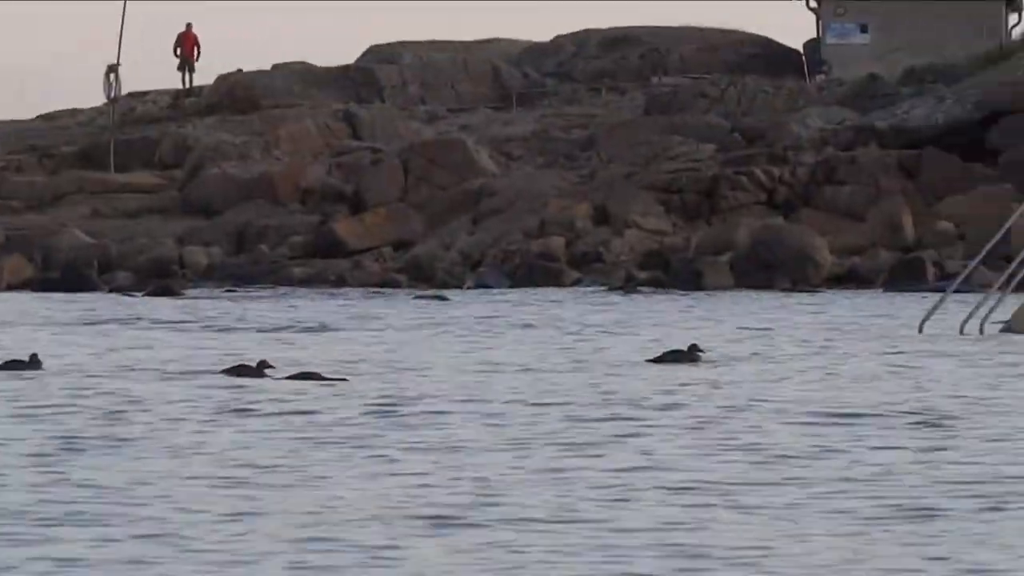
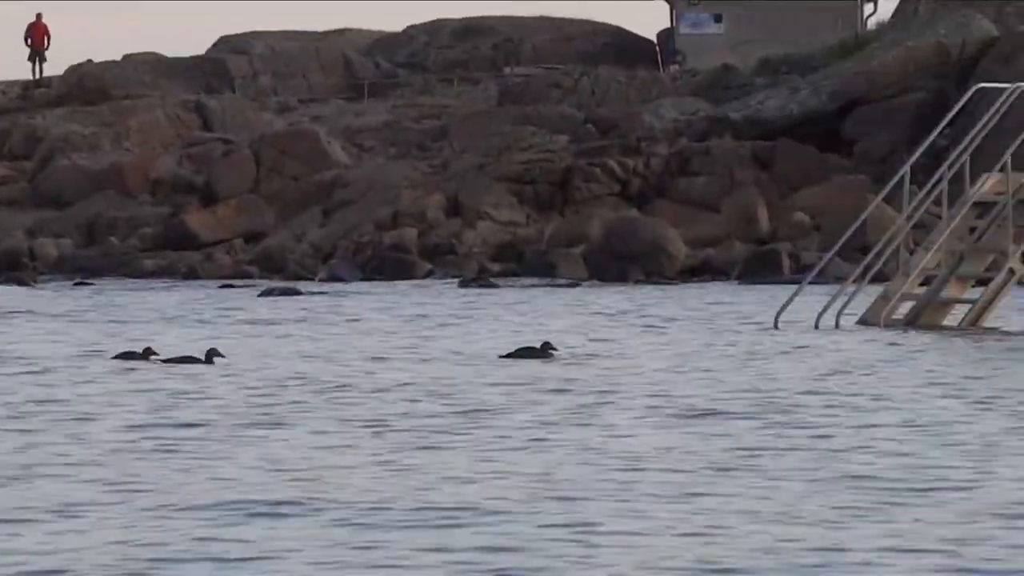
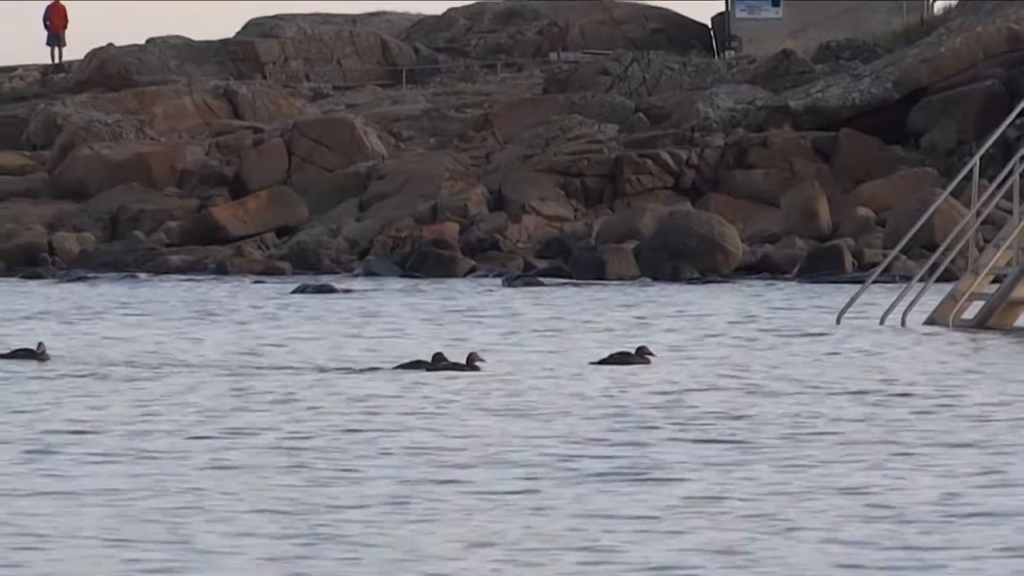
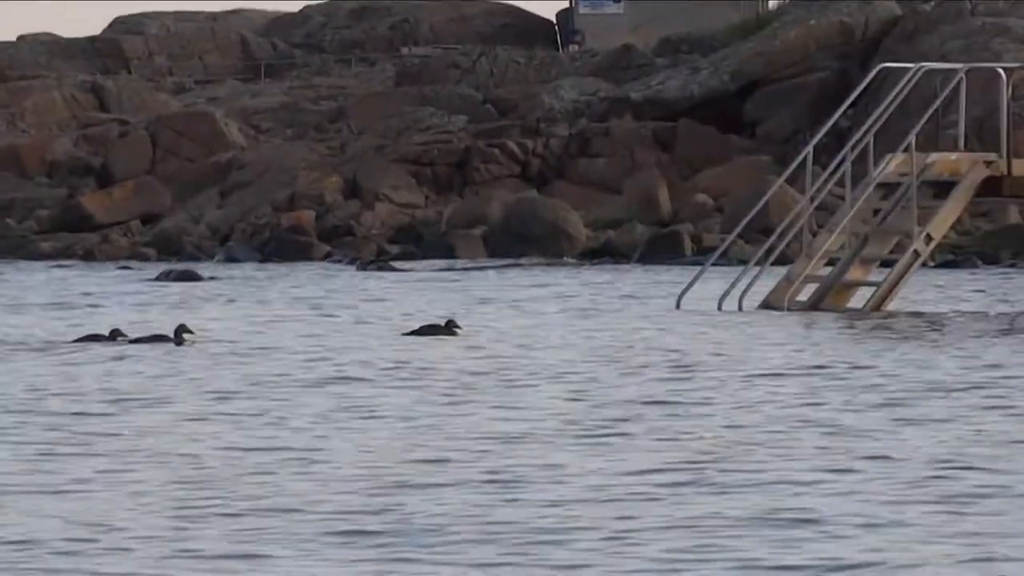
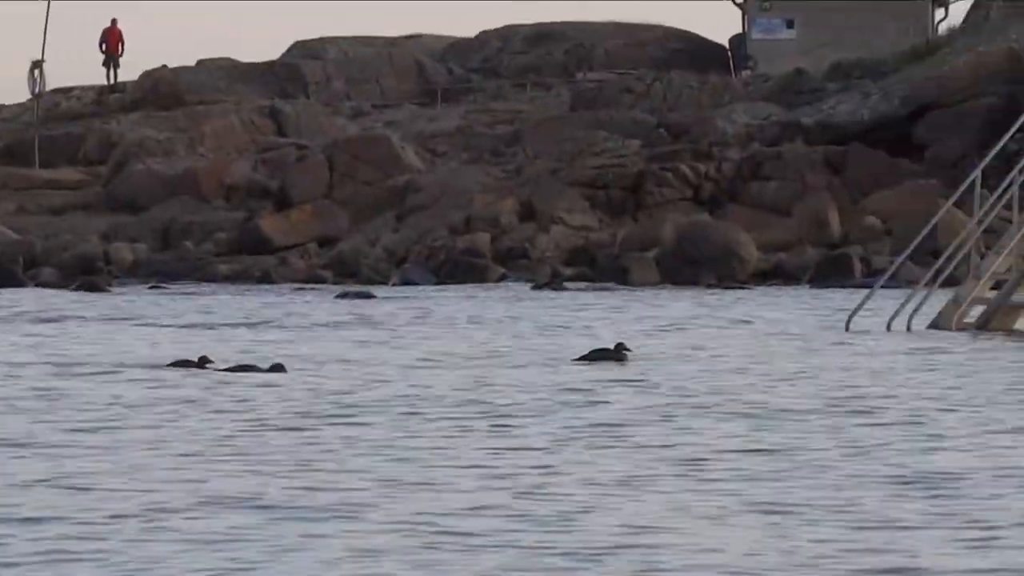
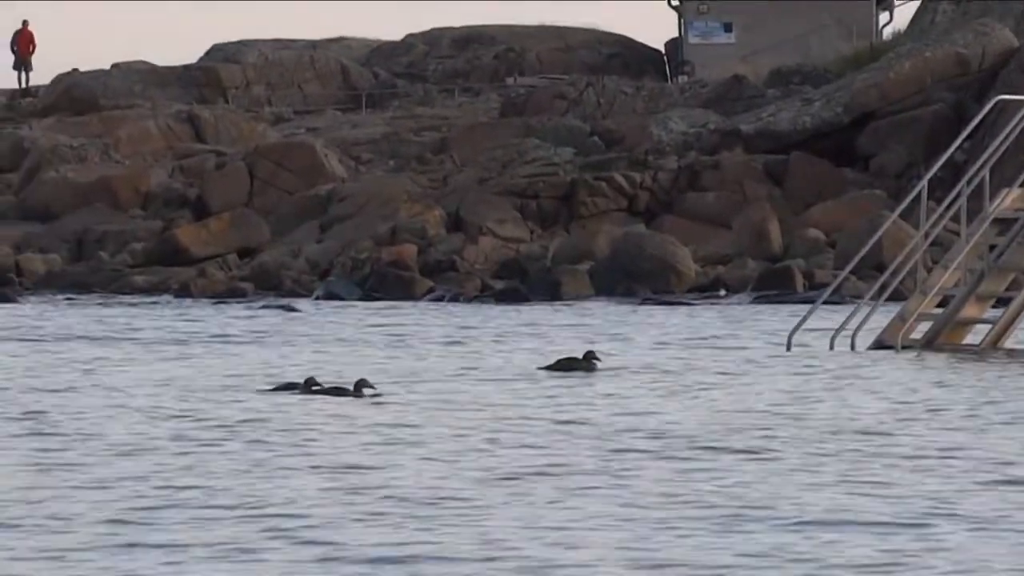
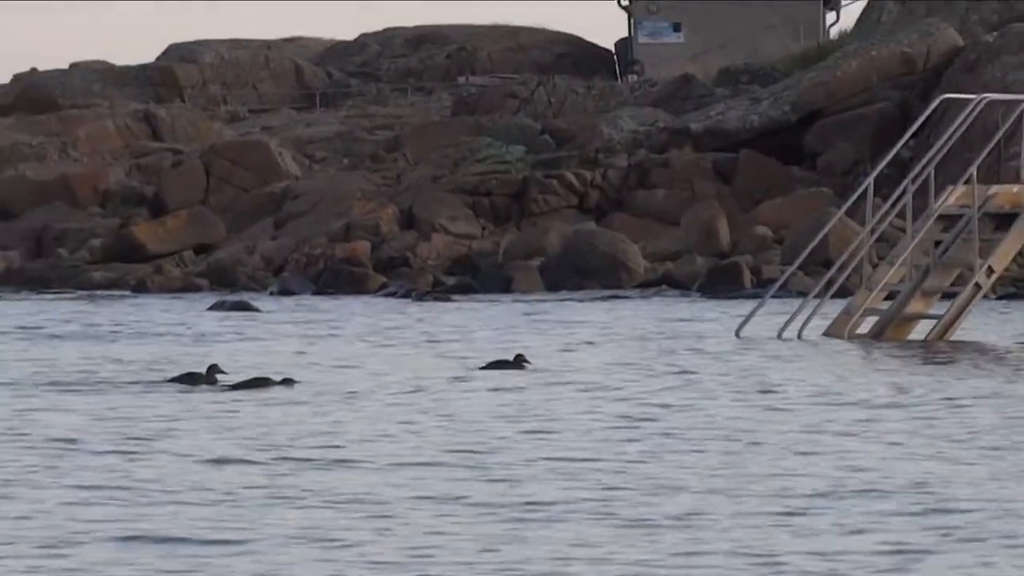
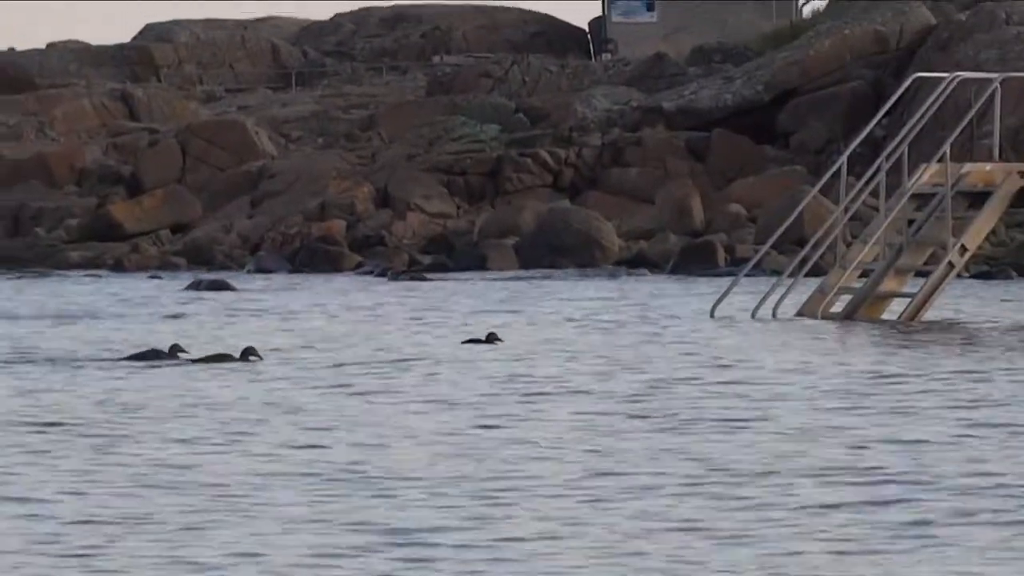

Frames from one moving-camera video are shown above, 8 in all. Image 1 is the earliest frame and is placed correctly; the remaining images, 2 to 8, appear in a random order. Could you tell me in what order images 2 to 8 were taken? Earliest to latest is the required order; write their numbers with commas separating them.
5, 2, 4, 8, 7, 6, 3
